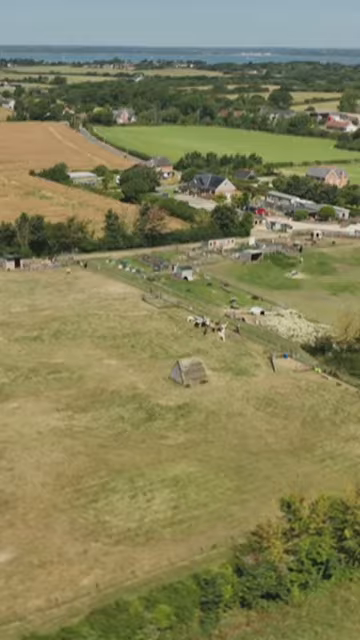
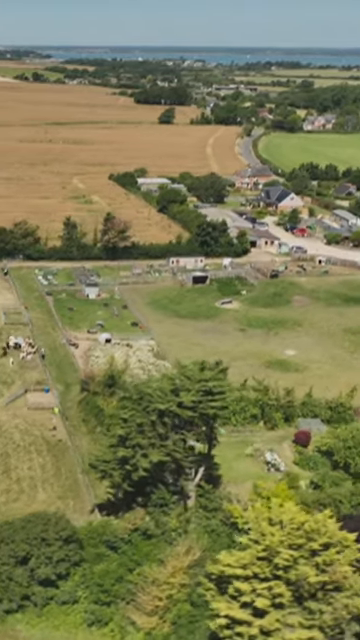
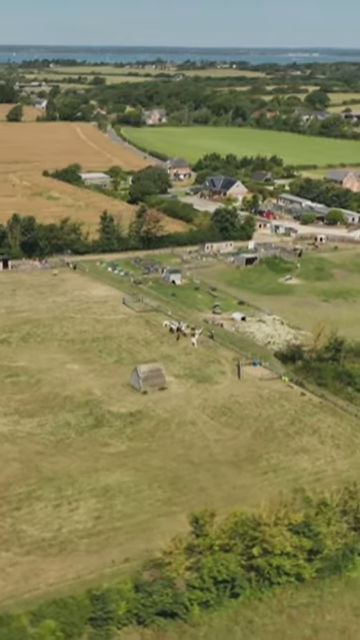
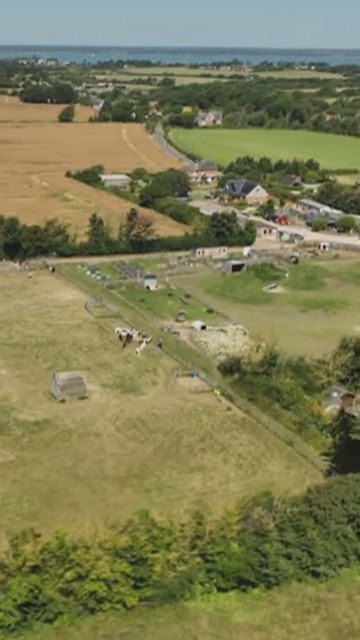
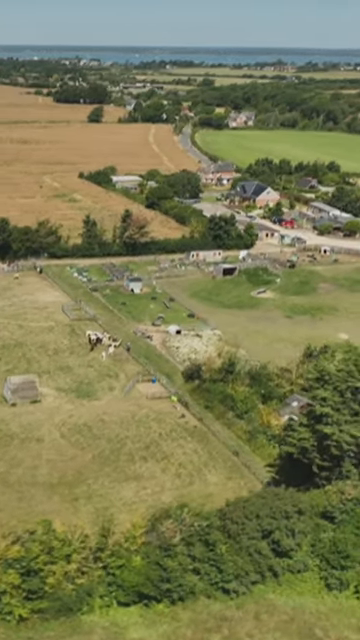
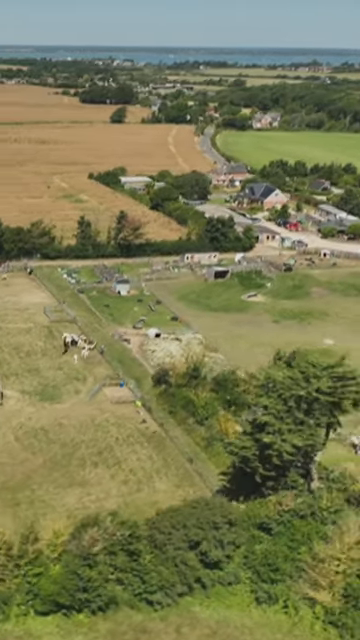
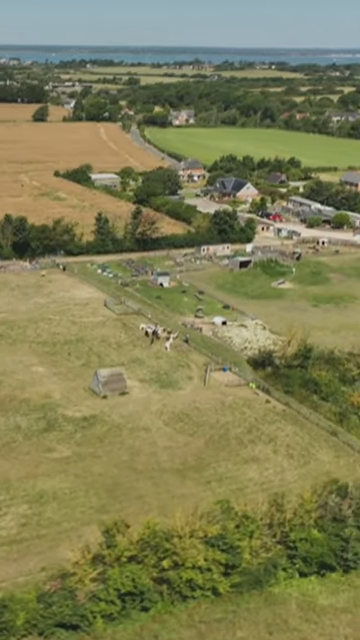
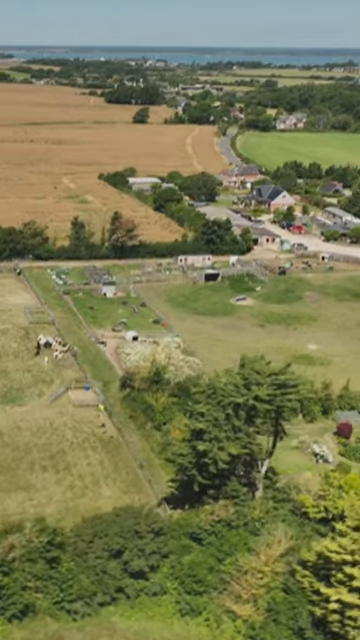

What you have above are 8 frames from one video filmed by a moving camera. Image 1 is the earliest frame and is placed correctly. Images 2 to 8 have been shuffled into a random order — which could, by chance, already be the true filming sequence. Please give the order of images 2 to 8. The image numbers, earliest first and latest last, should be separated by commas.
3, 7, 4, 5, 6, 8, 2
